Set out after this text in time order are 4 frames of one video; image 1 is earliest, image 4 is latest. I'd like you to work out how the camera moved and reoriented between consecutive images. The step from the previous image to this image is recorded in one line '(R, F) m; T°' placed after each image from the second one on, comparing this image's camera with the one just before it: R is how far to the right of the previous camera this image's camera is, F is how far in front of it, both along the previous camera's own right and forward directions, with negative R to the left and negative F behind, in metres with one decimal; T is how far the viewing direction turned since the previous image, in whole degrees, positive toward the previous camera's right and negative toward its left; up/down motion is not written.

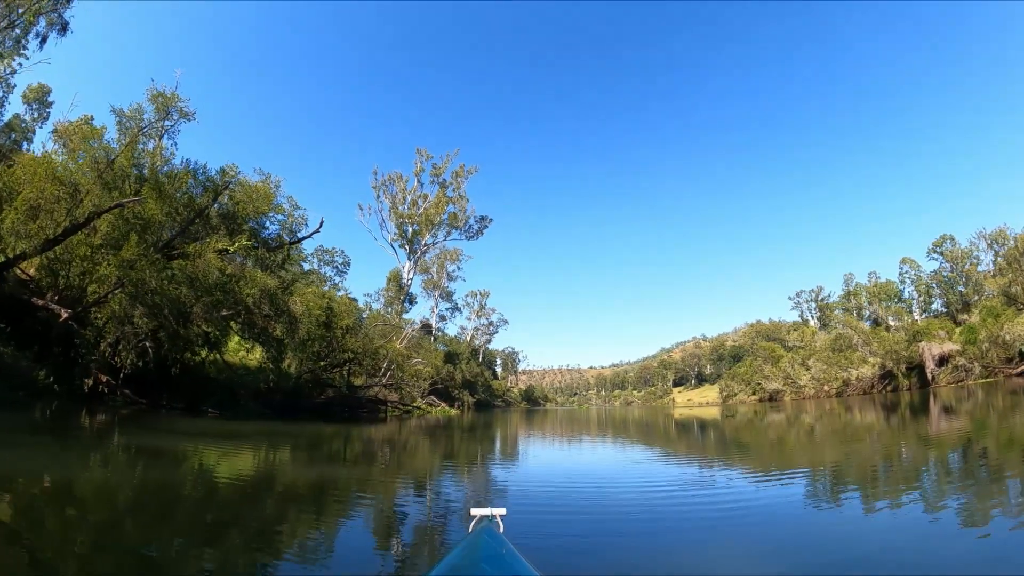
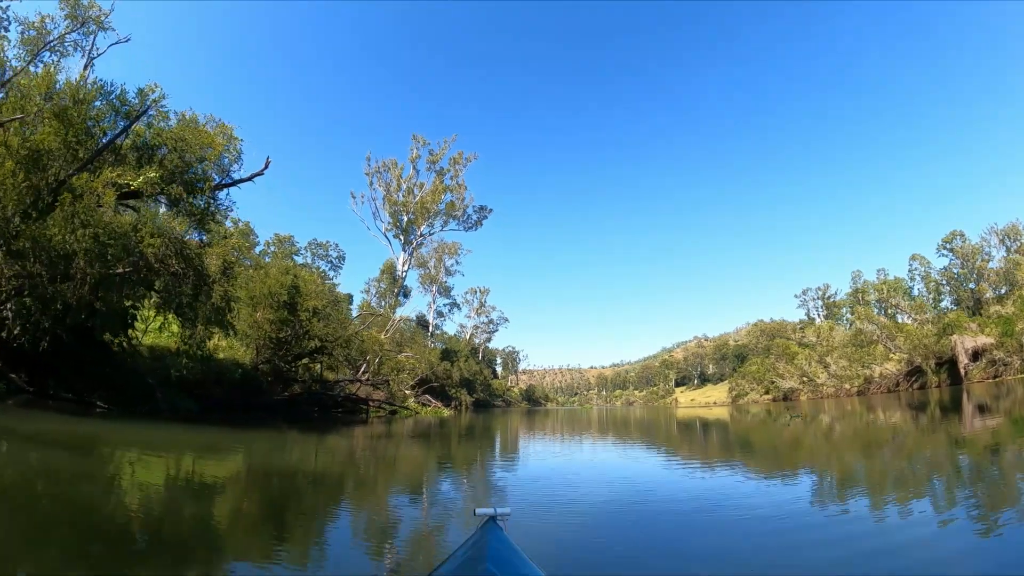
(0.0, +1.8) m; 0°
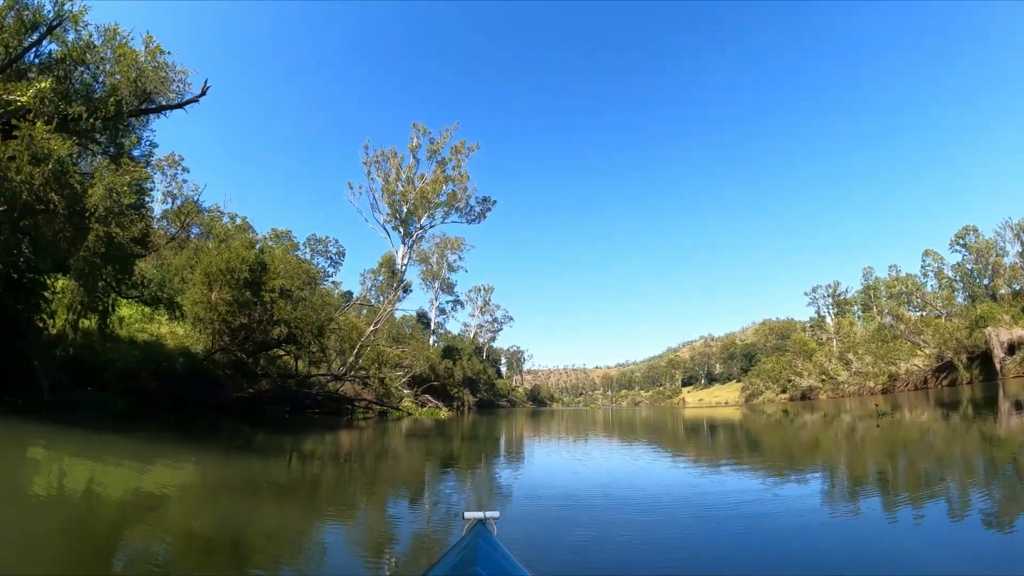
(0.0, +1.4) m; 0°
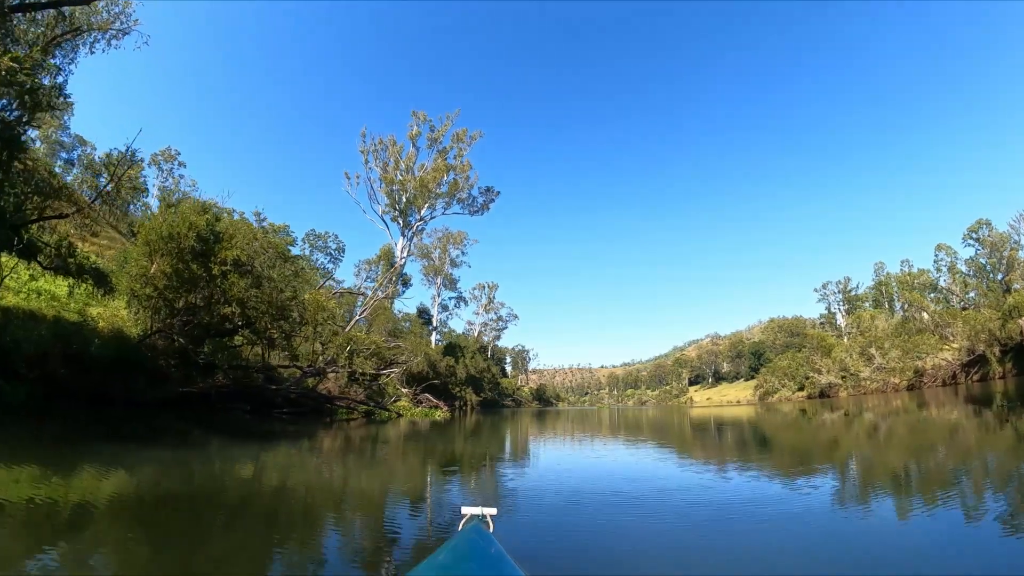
(0.0, +1.3) m; 0°
